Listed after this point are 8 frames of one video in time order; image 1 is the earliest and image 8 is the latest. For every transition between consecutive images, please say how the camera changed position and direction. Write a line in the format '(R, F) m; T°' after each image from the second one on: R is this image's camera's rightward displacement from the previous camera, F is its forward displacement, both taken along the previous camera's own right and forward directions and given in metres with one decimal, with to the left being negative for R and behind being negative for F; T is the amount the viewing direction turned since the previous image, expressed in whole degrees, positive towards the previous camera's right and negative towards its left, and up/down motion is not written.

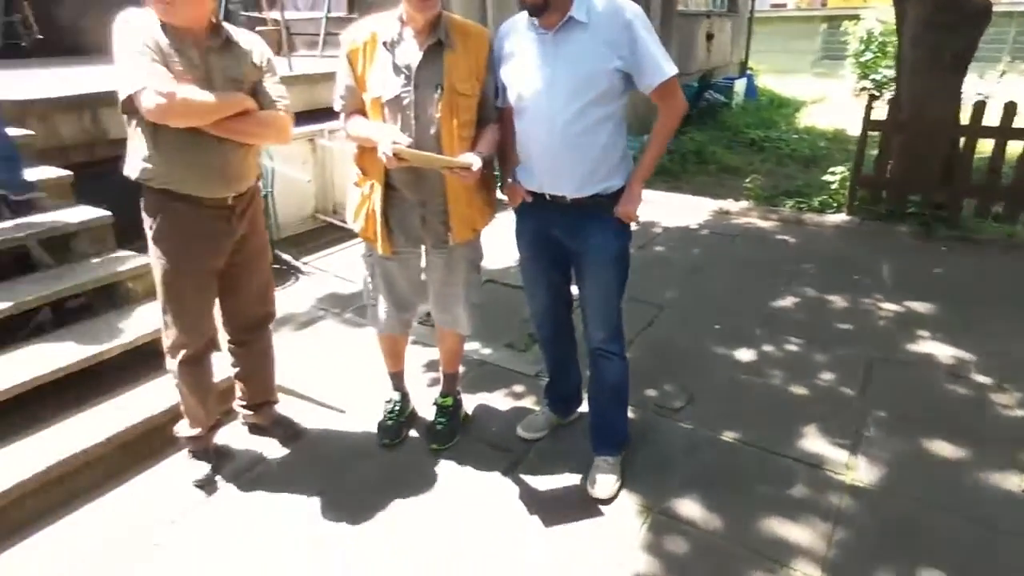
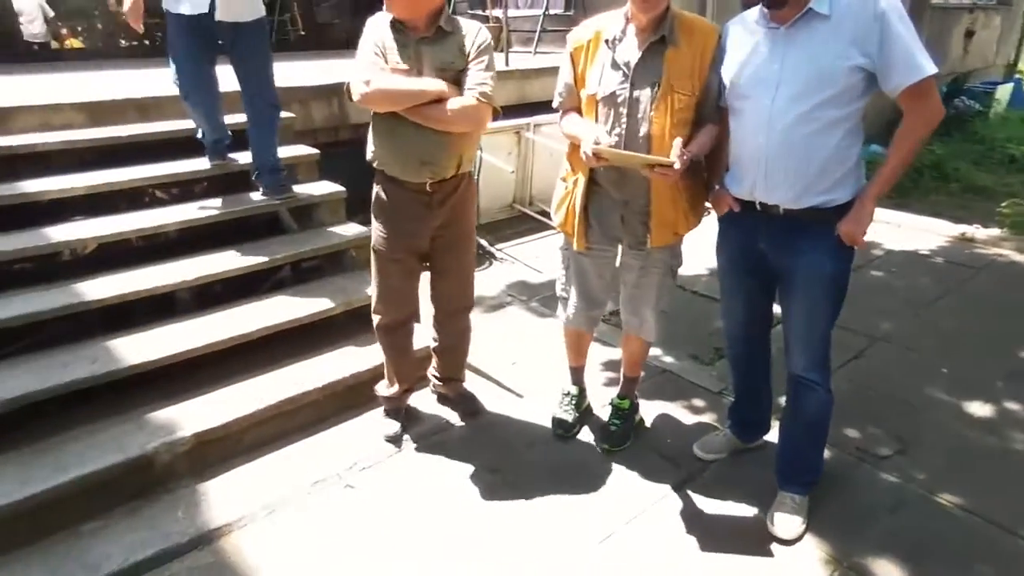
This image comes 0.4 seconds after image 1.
(0.0, 0.0) m; -15°
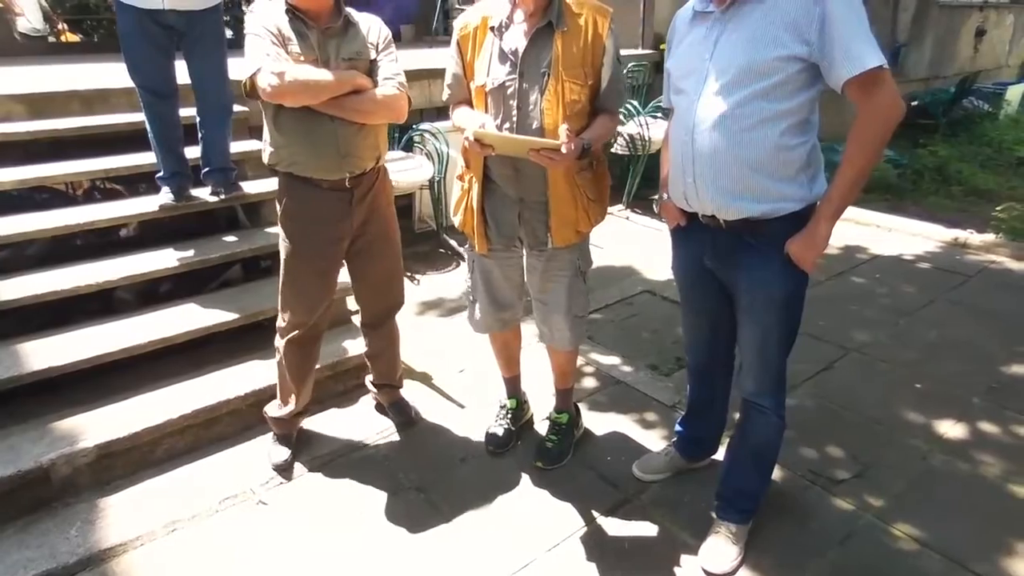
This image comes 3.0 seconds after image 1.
(+0.3, +0.2) m; -1°
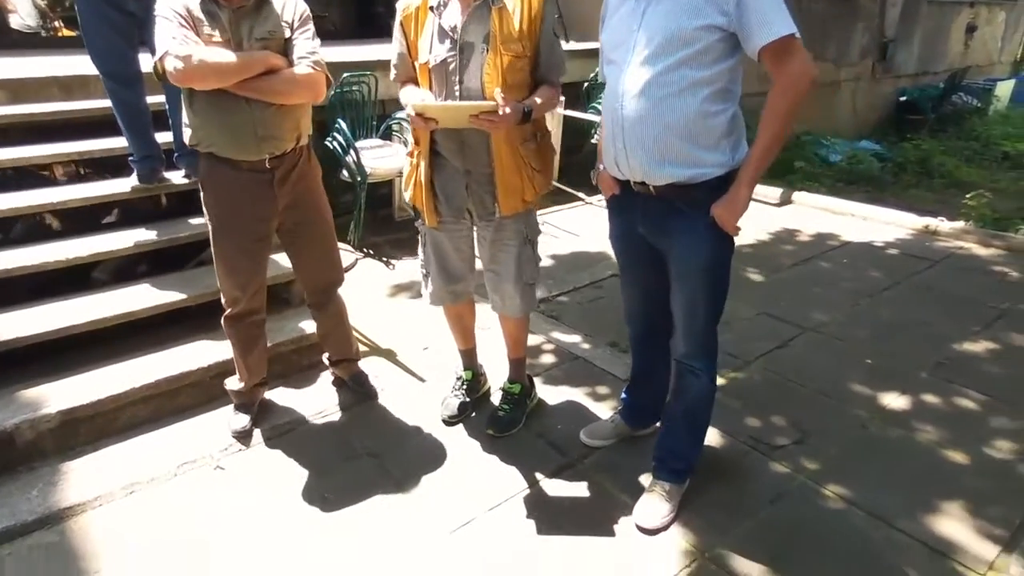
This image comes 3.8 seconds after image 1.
(+0.2, -0.1) m; 0°
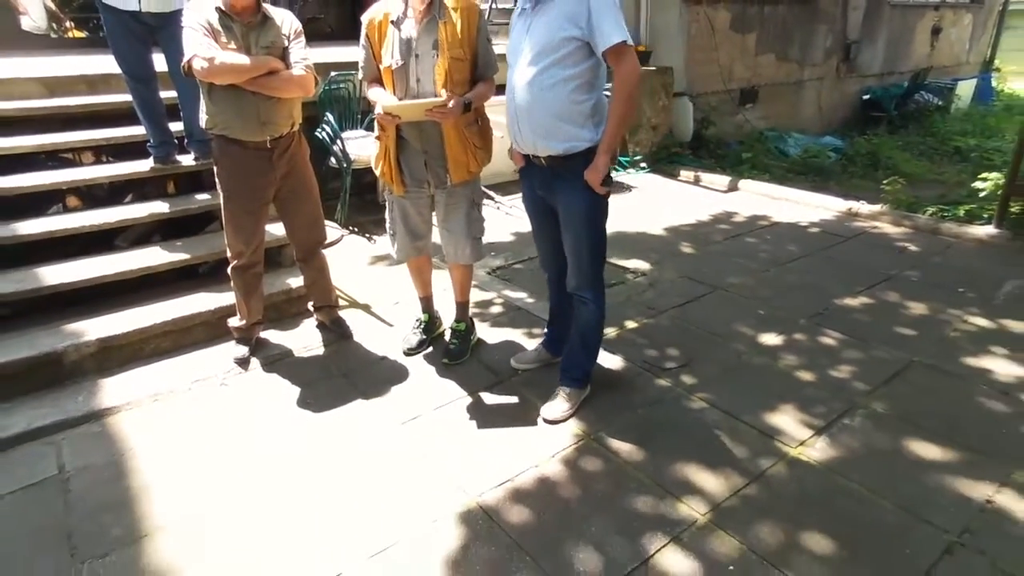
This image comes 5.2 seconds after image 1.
(+0.3, -0.7) m; 0°
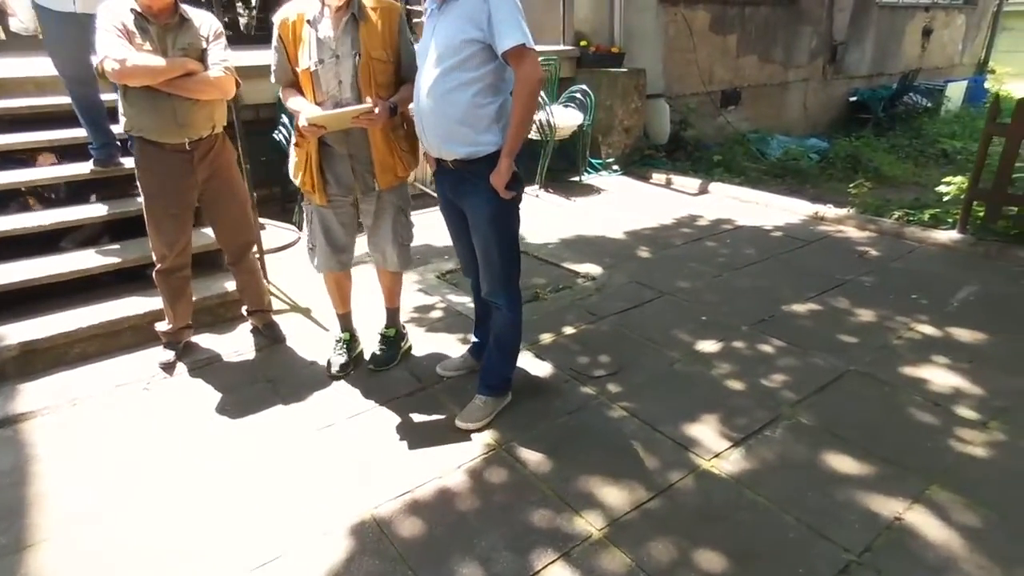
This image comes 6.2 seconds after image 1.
(+0.4, +0.1) m; 0°
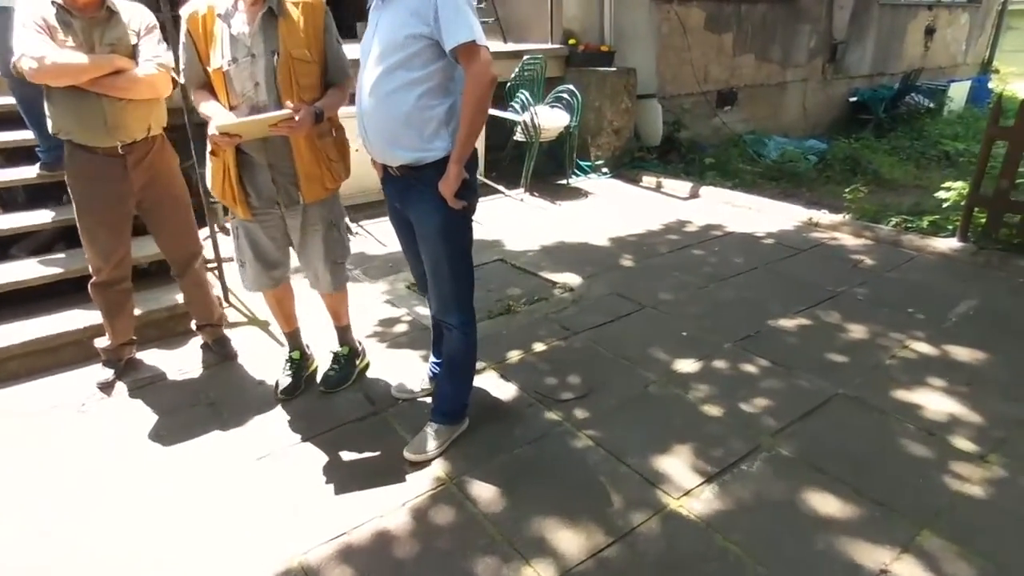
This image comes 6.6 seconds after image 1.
(+0.2, +0.2) m; 0°
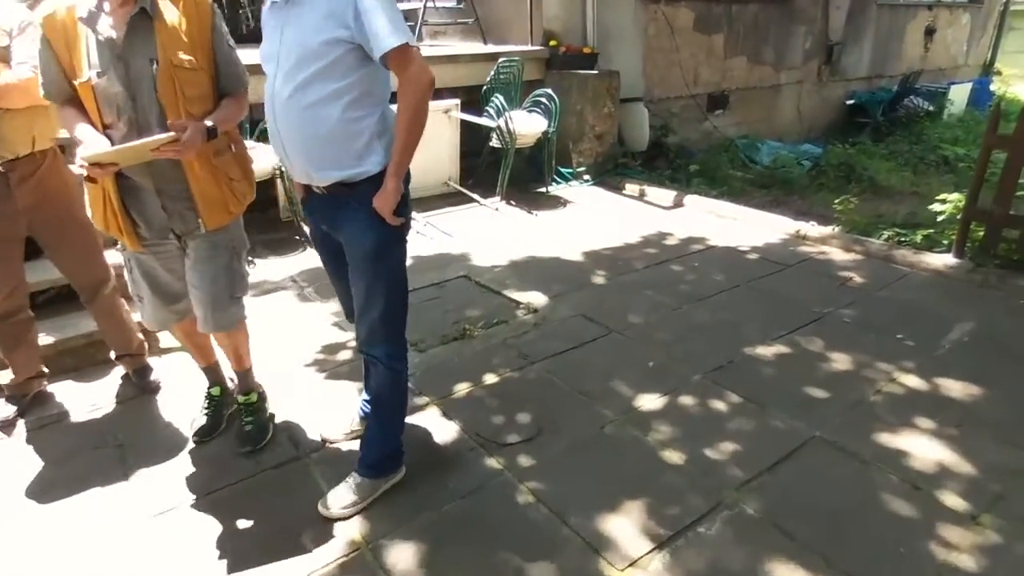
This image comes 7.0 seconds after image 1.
(+0.2, +0.3) m; 0°
